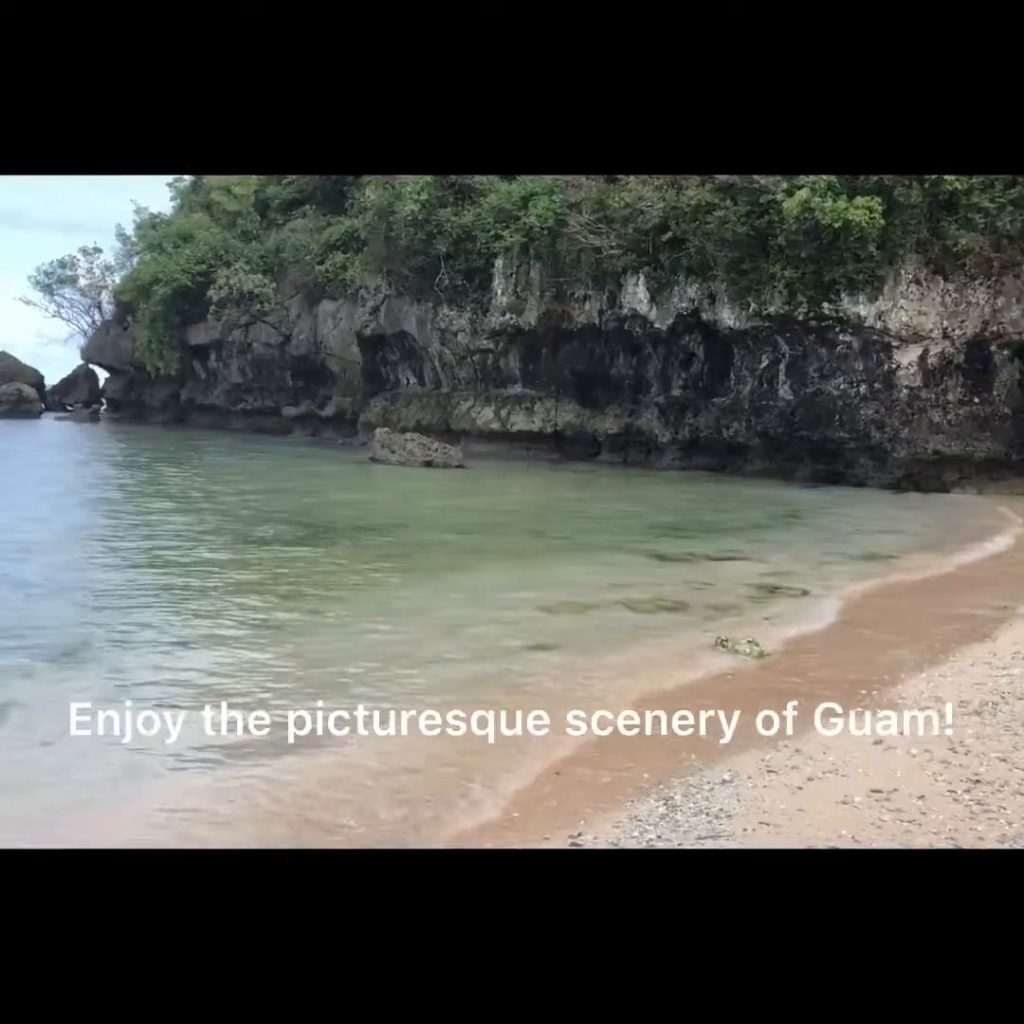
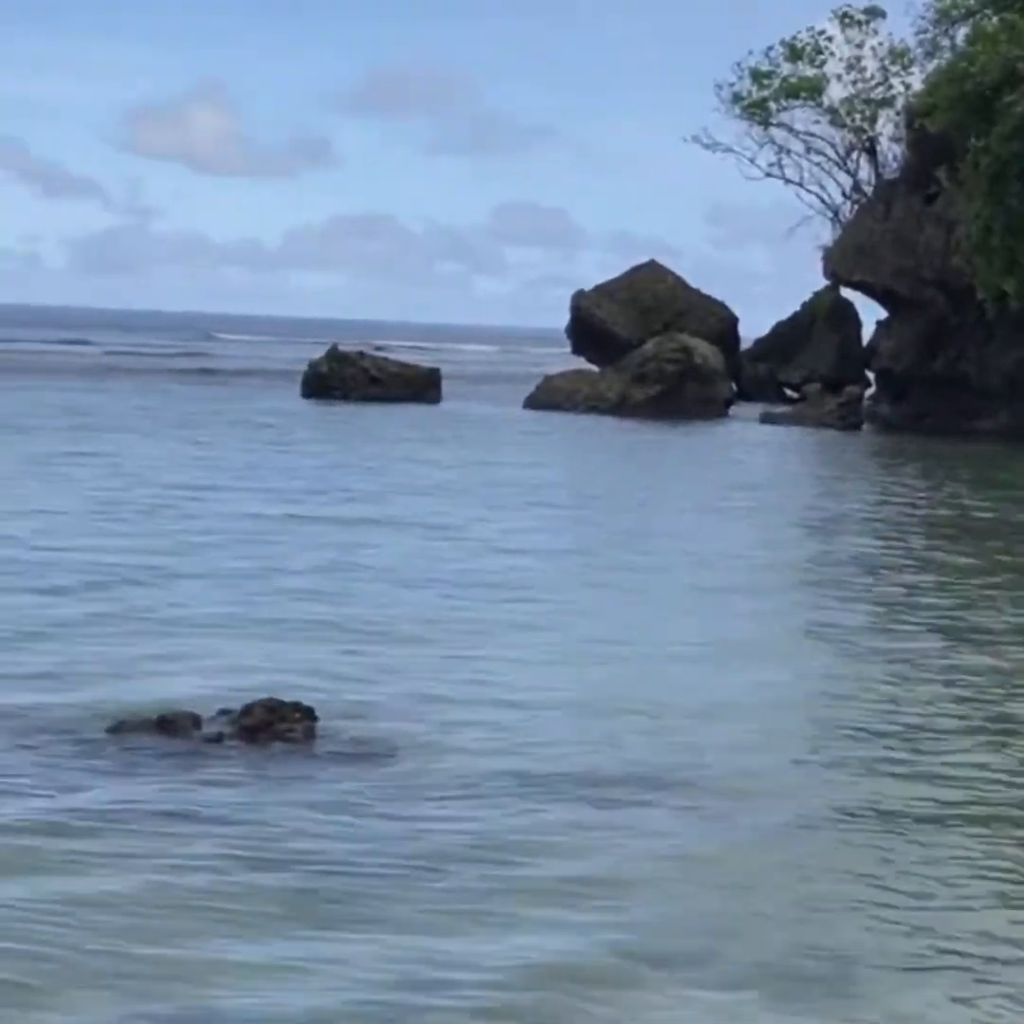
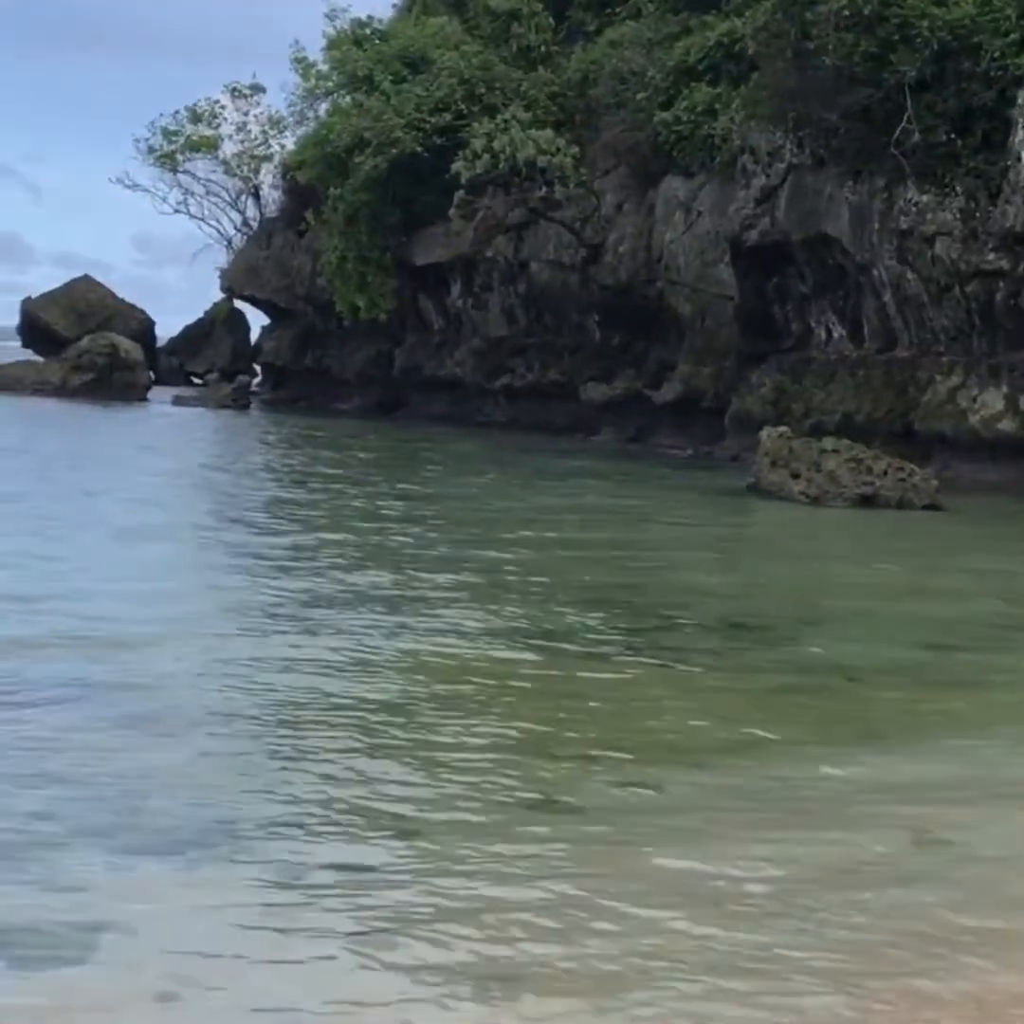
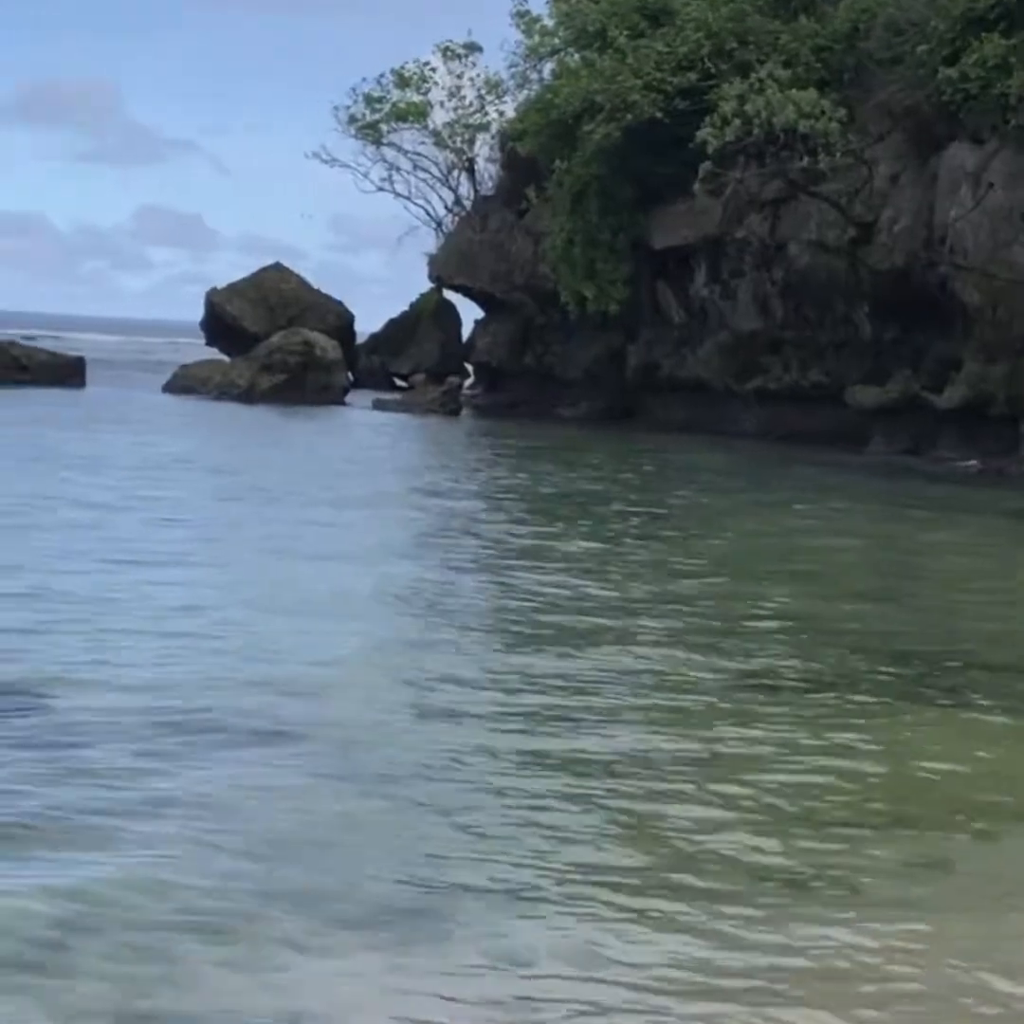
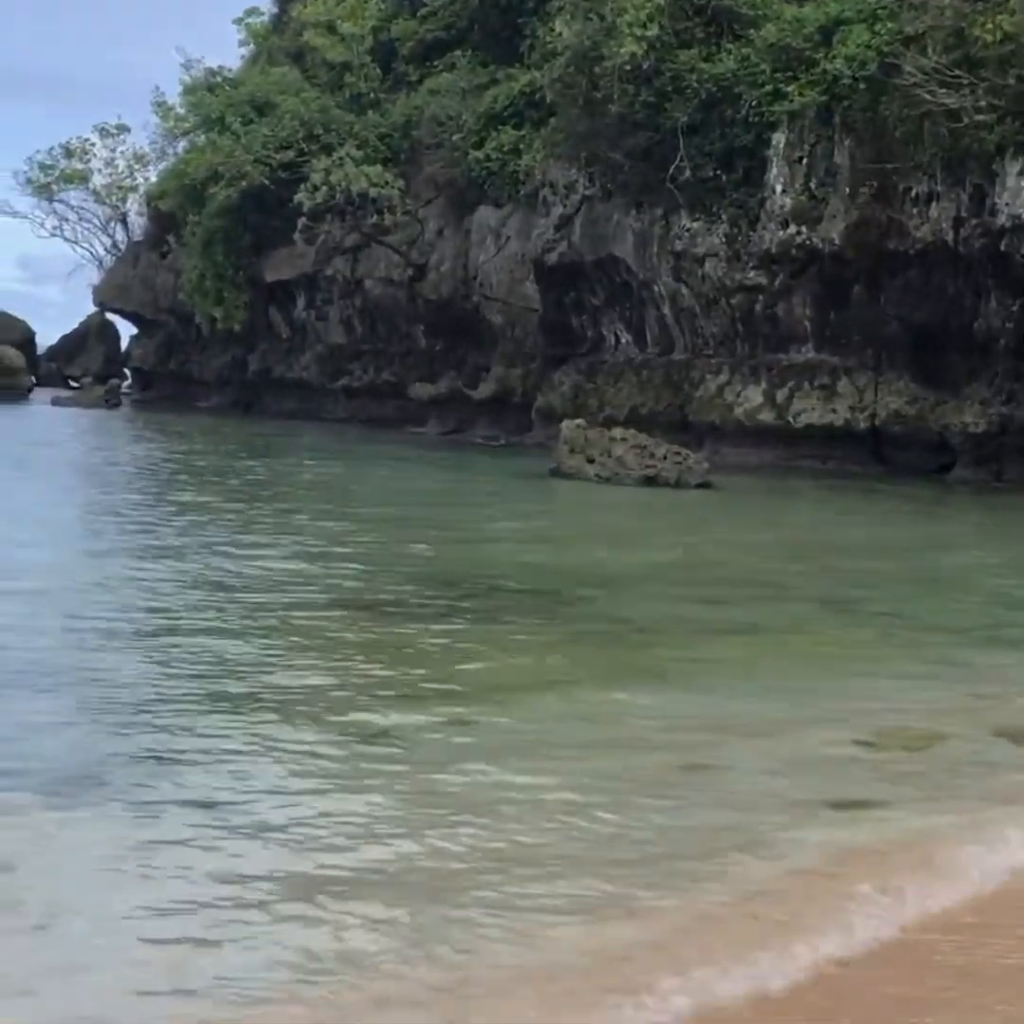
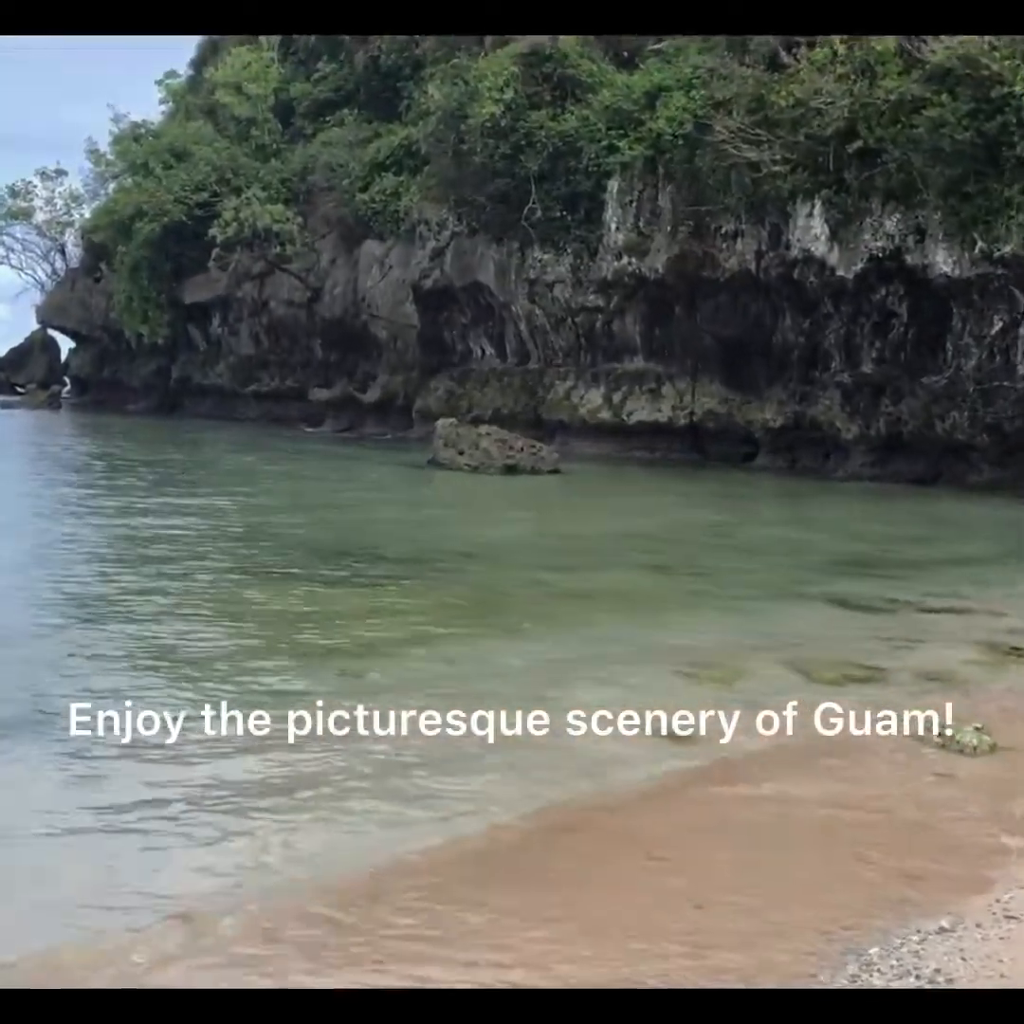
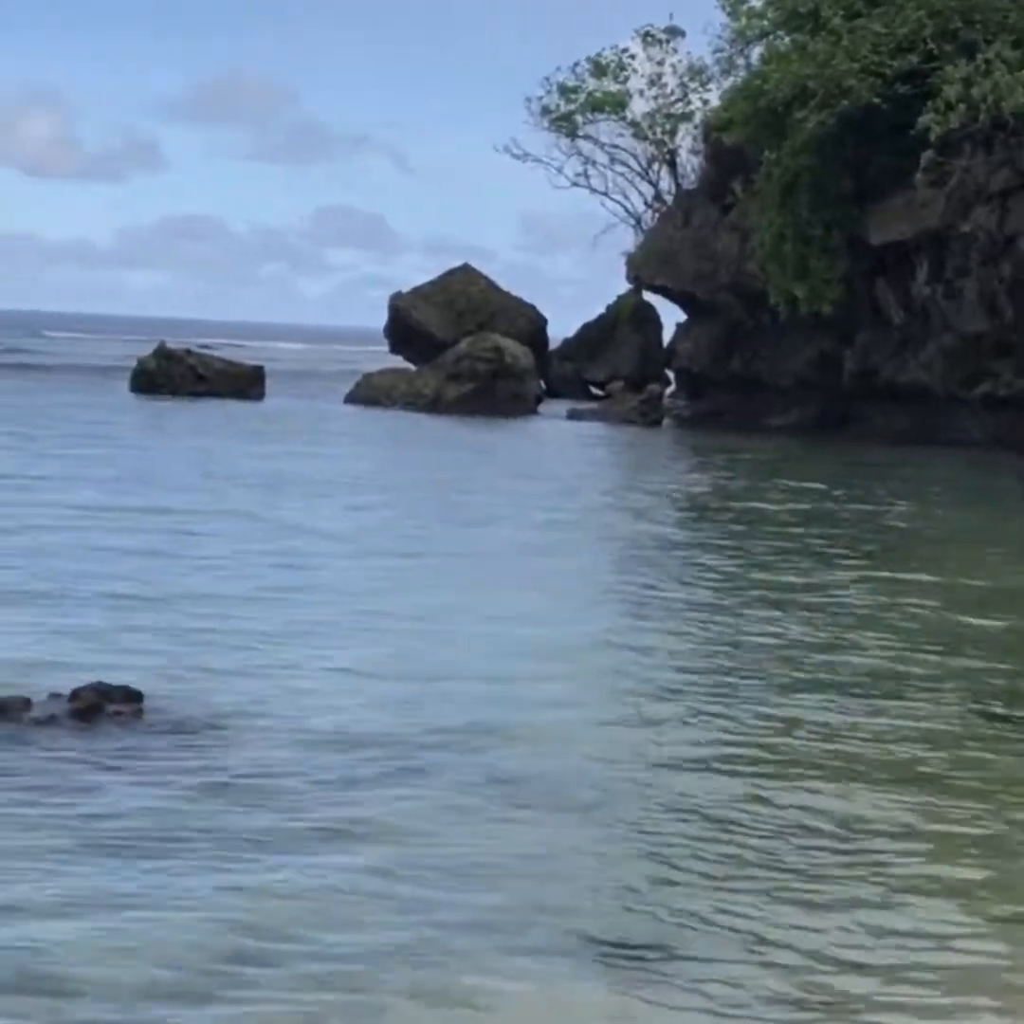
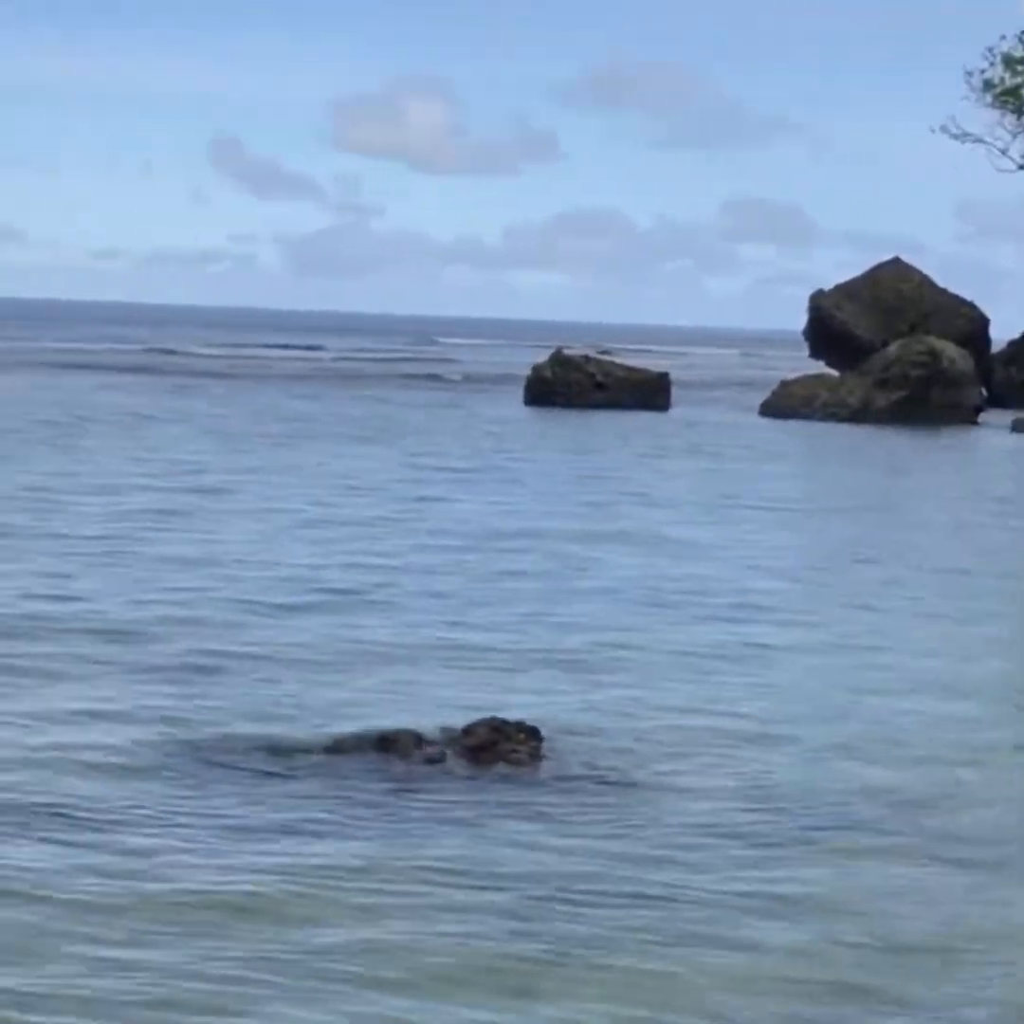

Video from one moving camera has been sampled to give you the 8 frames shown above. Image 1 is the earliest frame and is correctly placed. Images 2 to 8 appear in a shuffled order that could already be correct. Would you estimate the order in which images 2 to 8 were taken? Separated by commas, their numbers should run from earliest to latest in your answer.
6, 5, 3, 4, 7, 2, 8
